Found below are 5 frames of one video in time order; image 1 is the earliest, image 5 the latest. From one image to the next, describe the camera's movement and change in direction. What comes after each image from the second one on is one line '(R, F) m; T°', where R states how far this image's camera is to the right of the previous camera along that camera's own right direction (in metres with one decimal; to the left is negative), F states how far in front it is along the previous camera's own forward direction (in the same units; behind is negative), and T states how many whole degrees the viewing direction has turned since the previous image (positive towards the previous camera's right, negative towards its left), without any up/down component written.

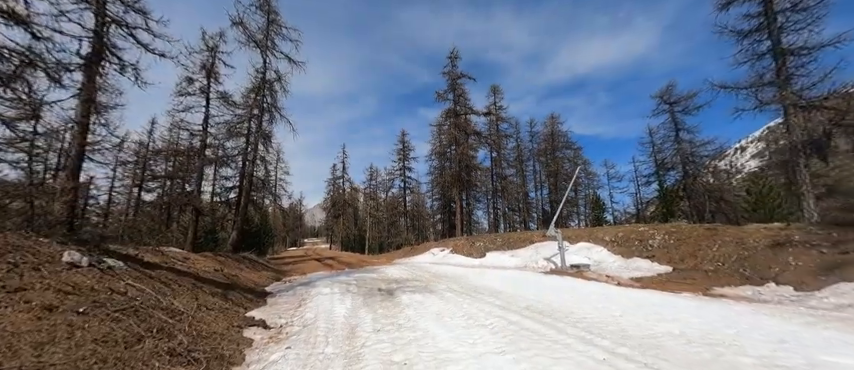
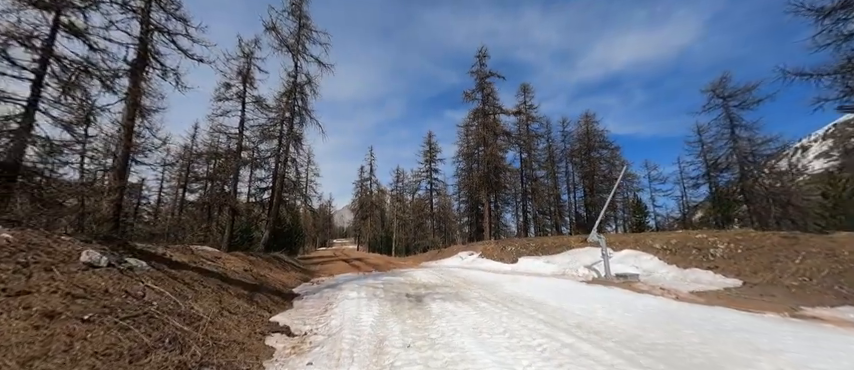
(-0.1, +0.6) m; -4°
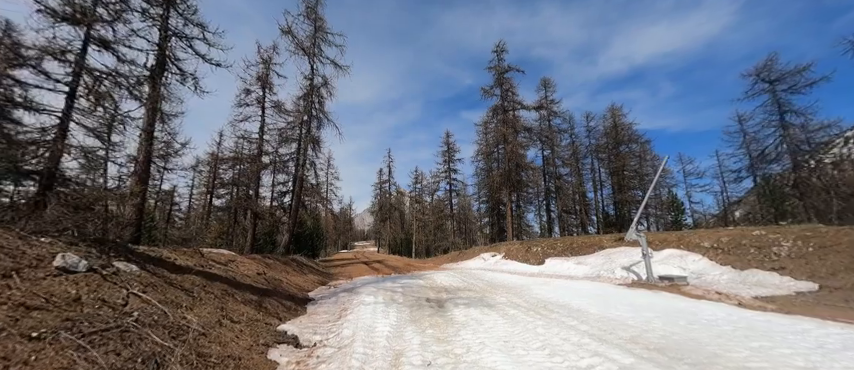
(0.0, +0.7) m; -3°
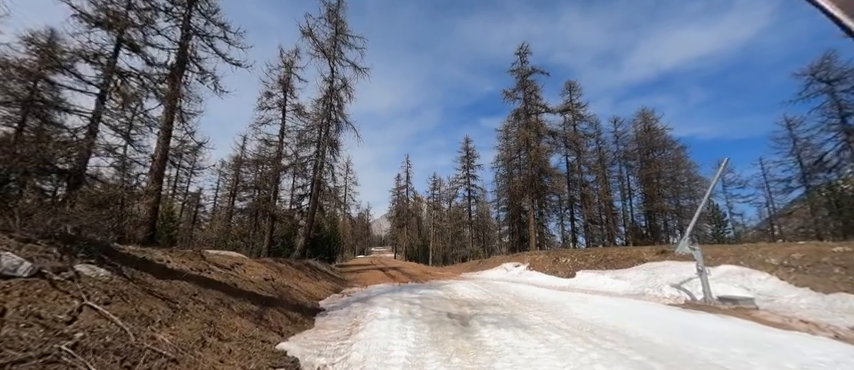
(-0.2, +1.0) m; -3°
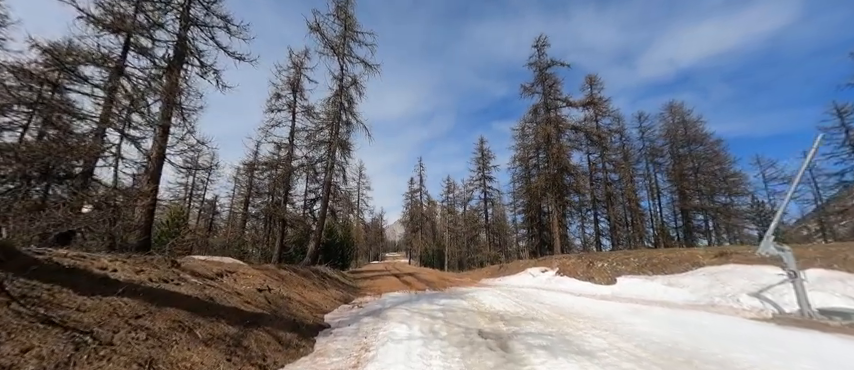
(-0.2, +1.6) m; -2°
